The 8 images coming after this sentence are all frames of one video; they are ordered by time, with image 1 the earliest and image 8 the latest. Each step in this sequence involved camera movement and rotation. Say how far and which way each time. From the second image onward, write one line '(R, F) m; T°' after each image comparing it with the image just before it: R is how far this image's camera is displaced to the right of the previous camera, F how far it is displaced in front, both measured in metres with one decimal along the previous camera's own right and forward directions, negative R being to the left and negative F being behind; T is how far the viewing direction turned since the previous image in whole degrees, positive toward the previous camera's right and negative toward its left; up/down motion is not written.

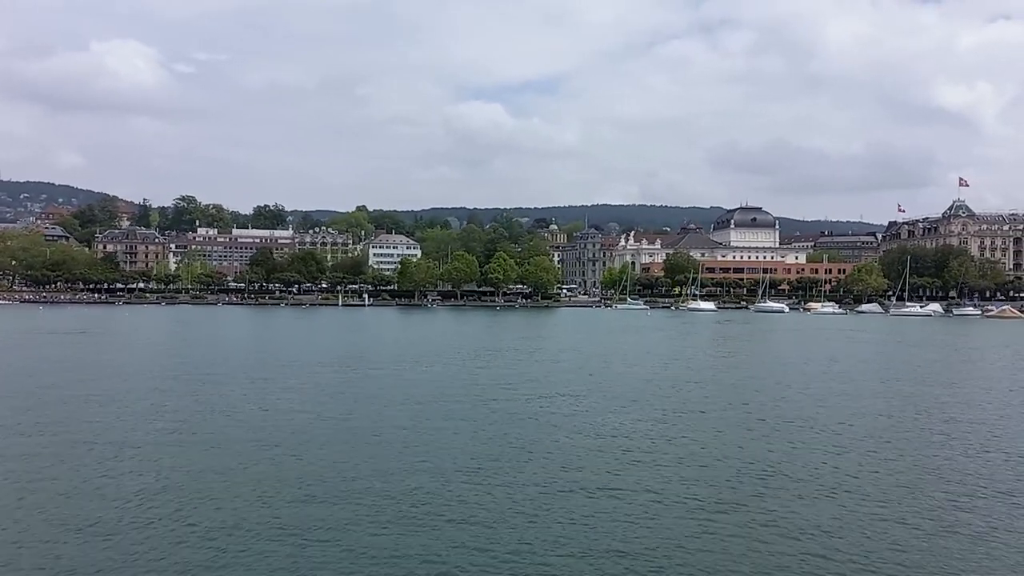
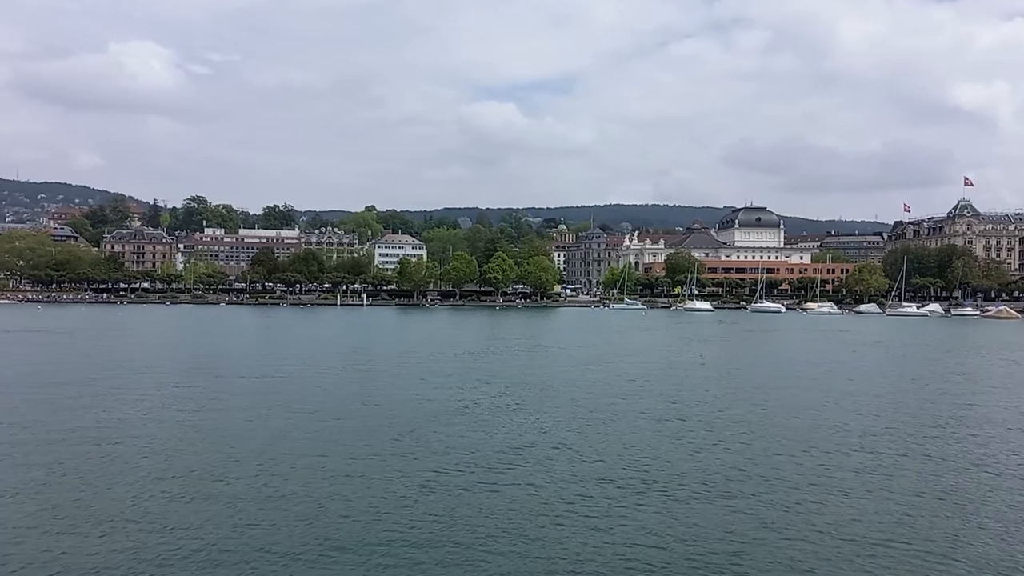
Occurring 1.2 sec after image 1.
(+2.8, -0.1) m; -1°
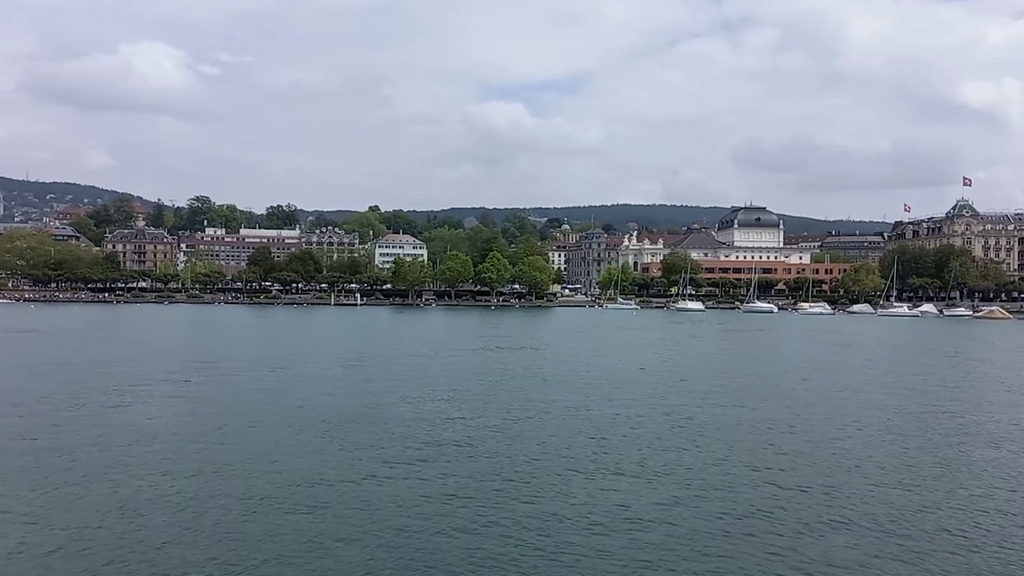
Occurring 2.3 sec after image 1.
(+2.5, -0.1) m; -1°
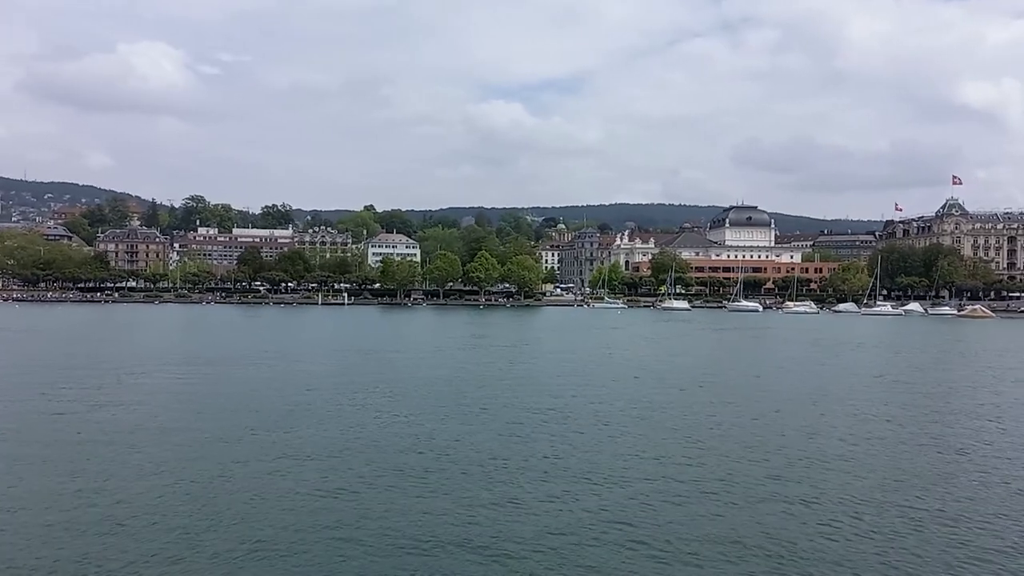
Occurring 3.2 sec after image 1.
(+2.2, -0.1) m; 0°
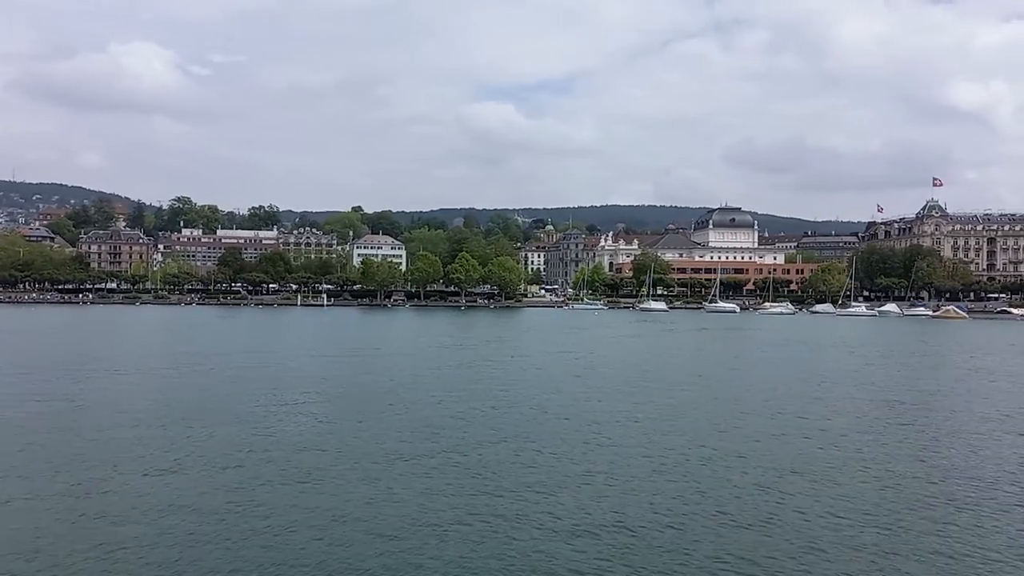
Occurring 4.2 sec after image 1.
(+2.4, -0.1) m; 0°
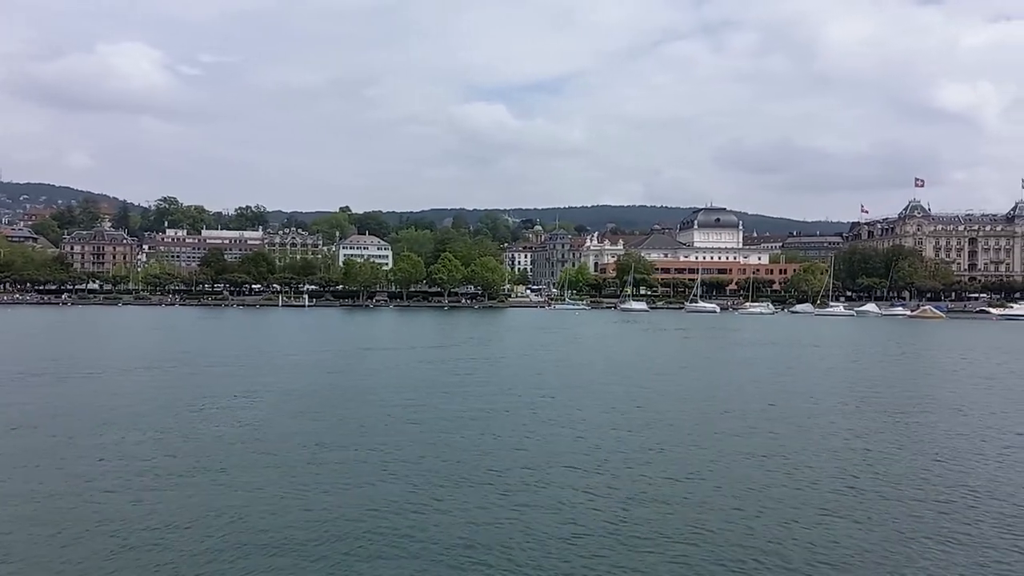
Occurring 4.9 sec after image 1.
(+1.7, 0.0) m; 0°
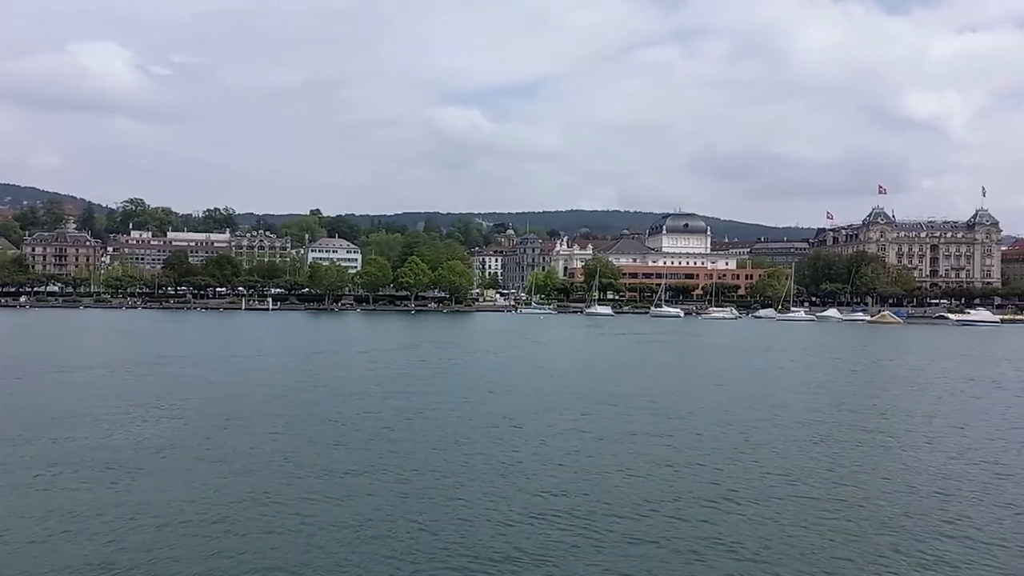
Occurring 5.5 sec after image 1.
(+1.4, +0.1) m; +2°
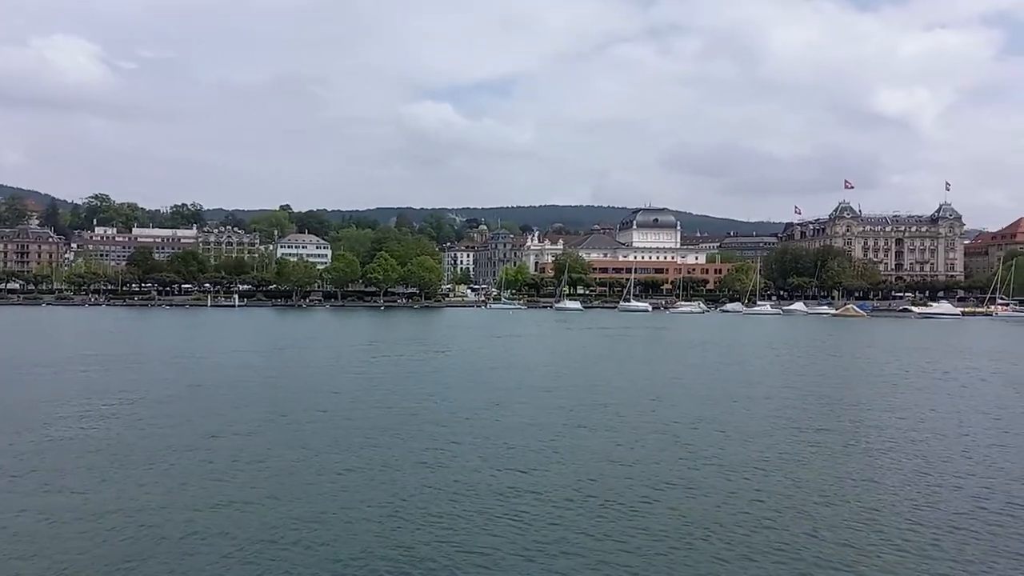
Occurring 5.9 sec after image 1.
(+0.8, +0.3) m; +2°
